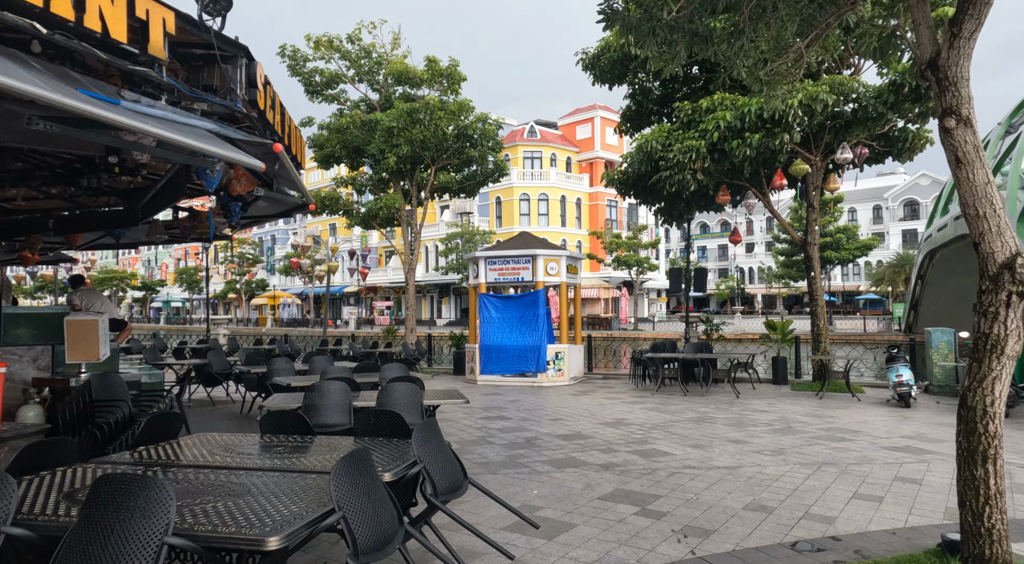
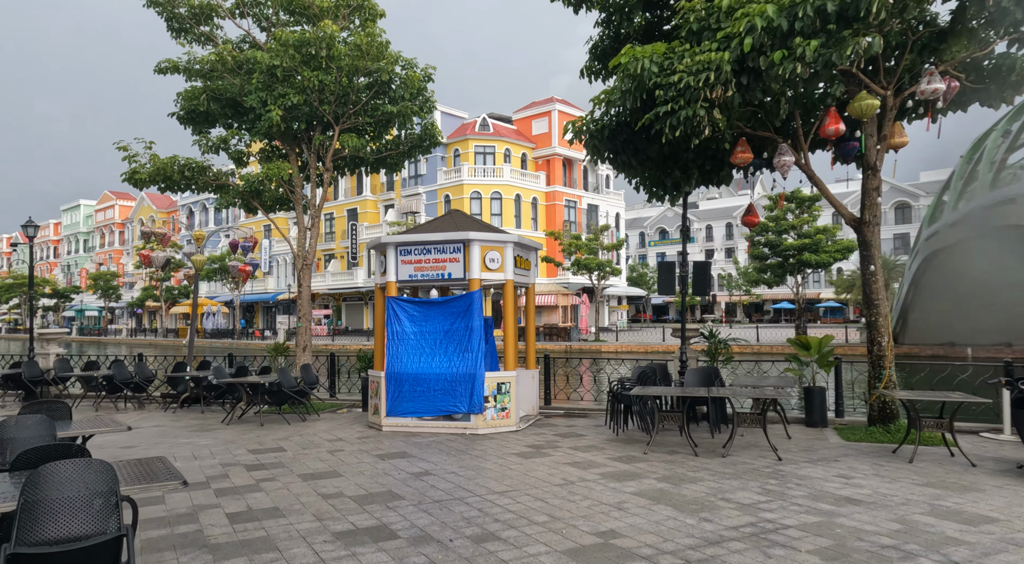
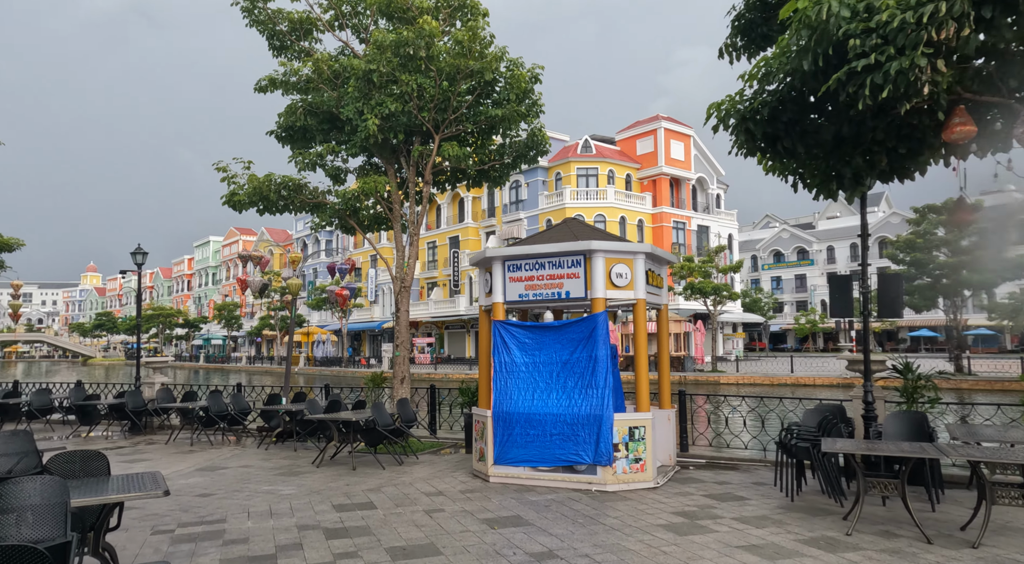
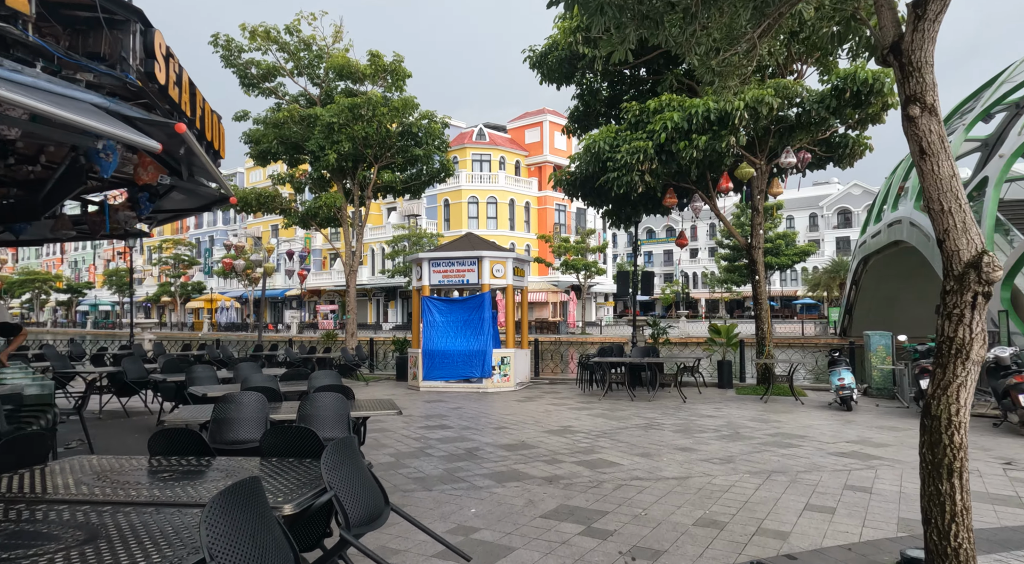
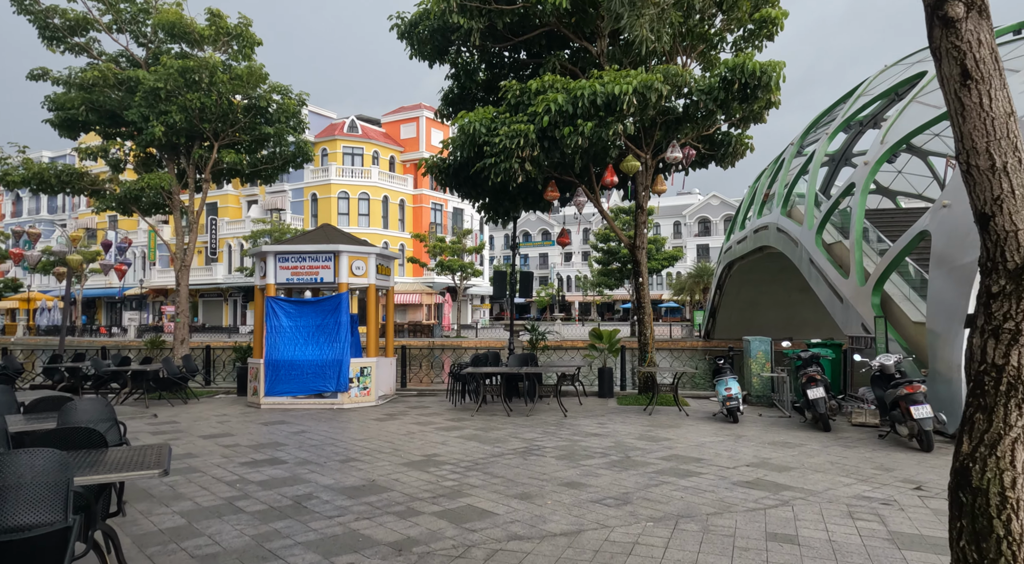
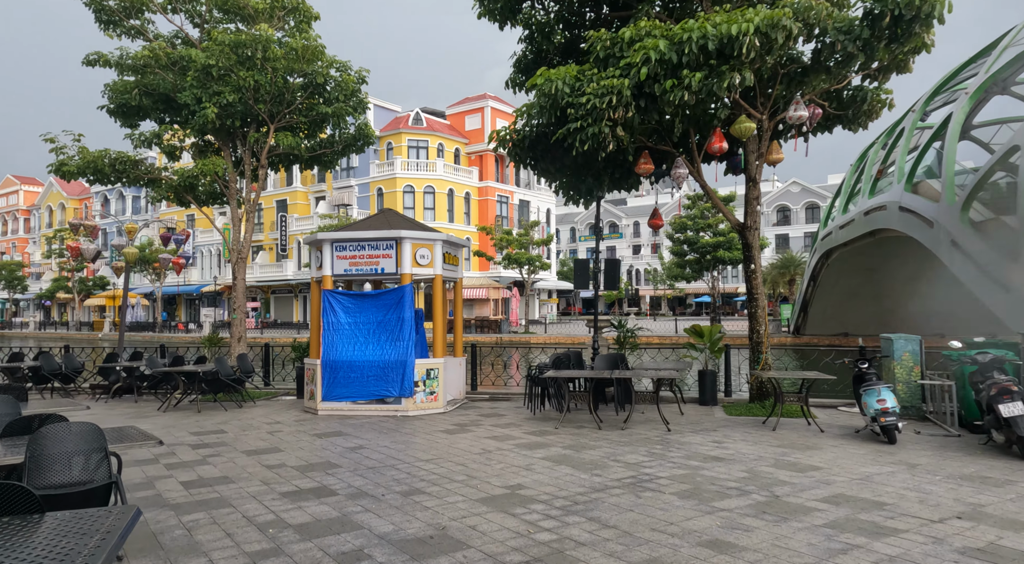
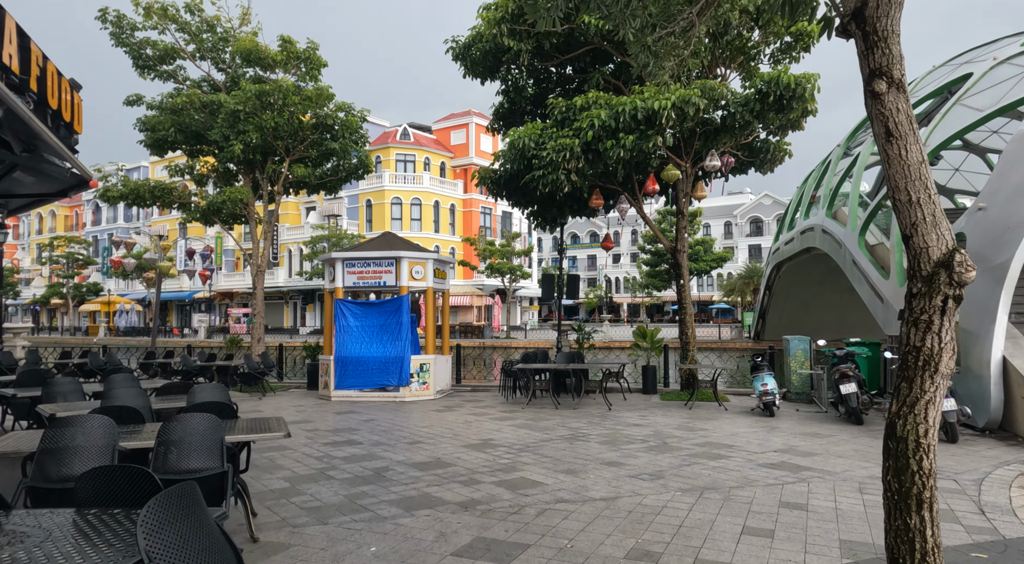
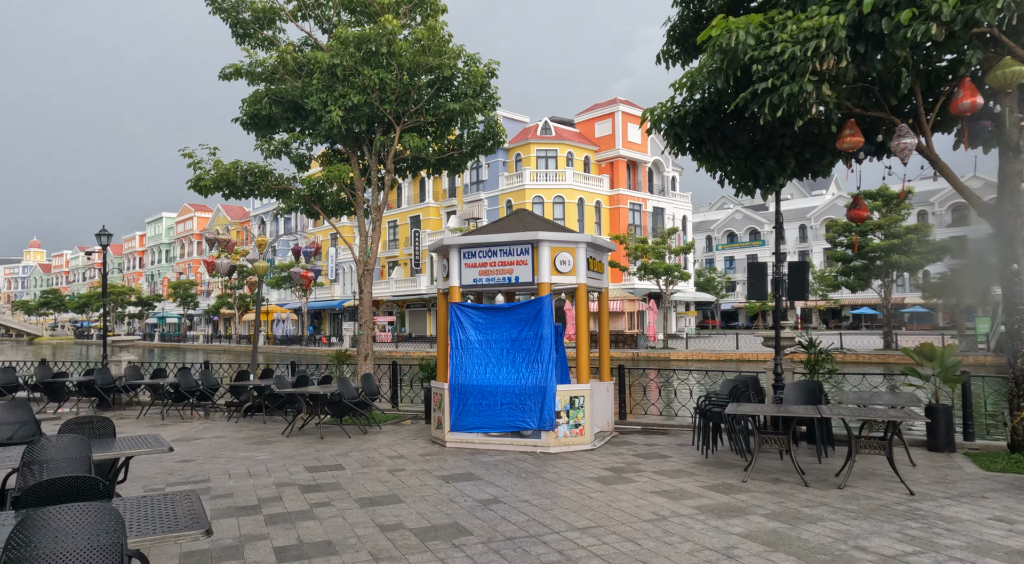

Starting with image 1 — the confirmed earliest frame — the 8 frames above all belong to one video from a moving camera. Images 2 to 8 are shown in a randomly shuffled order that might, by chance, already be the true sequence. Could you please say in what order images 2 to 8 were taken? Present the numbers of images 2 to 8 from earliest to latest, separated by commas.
4, 7, 5, 6, 2, 8, 3
